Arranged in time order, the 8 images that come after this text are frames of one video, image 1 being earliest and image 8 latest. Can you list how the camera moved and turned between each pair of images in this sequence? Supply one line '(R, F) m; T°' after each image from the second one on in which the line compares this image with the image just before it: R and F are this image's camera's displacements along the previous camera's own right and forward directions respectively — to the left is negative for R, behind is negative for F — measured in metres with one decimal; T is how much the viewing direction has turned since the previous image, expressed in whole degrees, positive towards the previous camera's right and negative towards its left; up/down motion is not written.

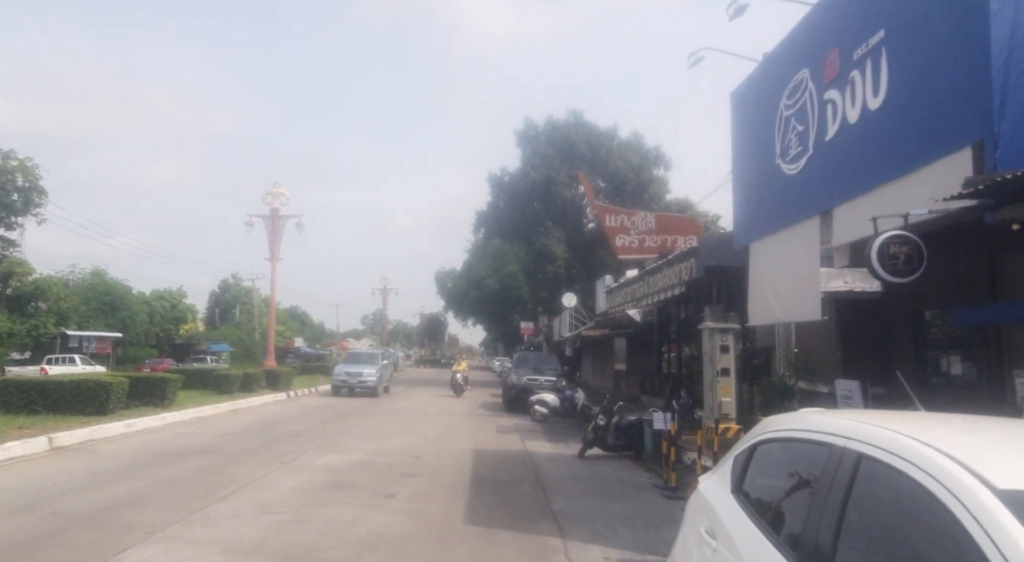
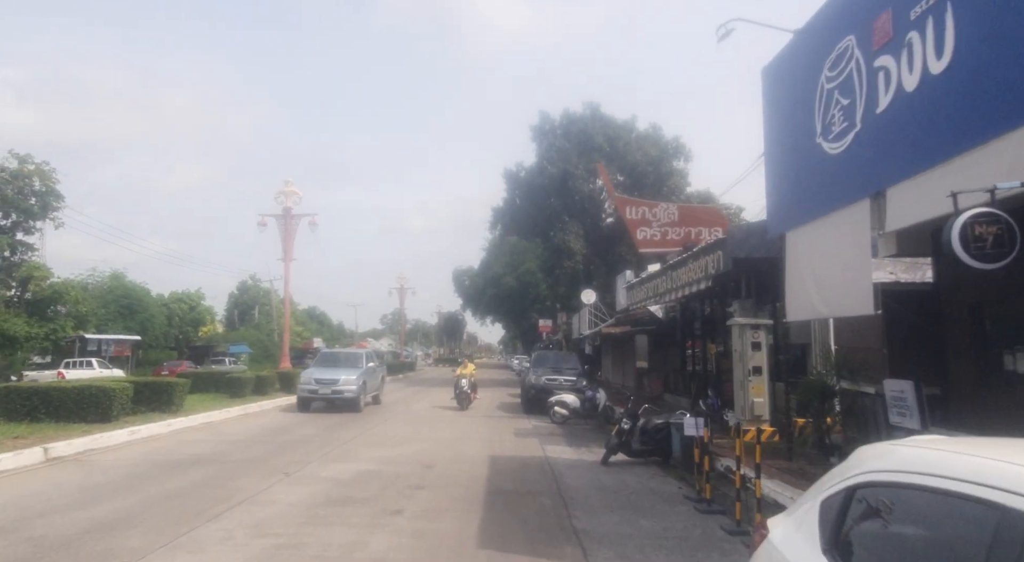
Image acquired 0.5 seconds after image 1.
(0.0, +0.8) m; -1°
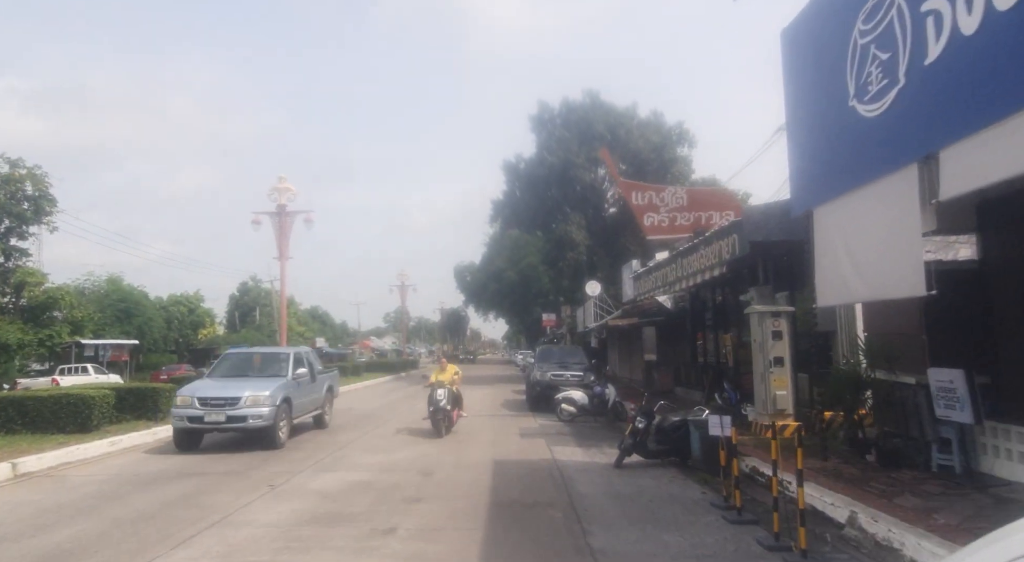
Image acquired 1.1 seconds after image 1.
(0.0, +0.9) m; 0°
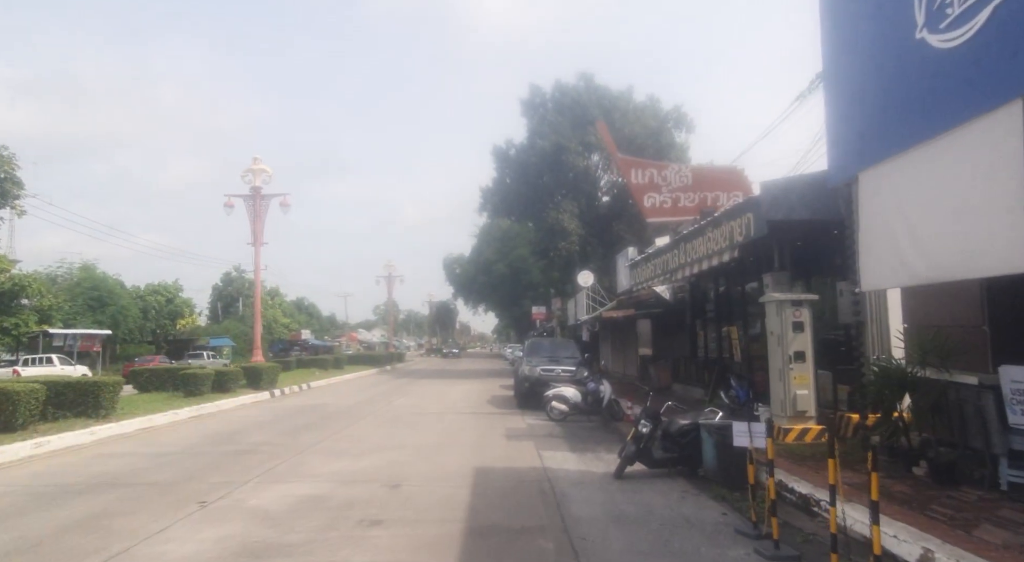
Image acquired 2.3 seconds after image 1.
(+0.1, +1.6) m; +1°
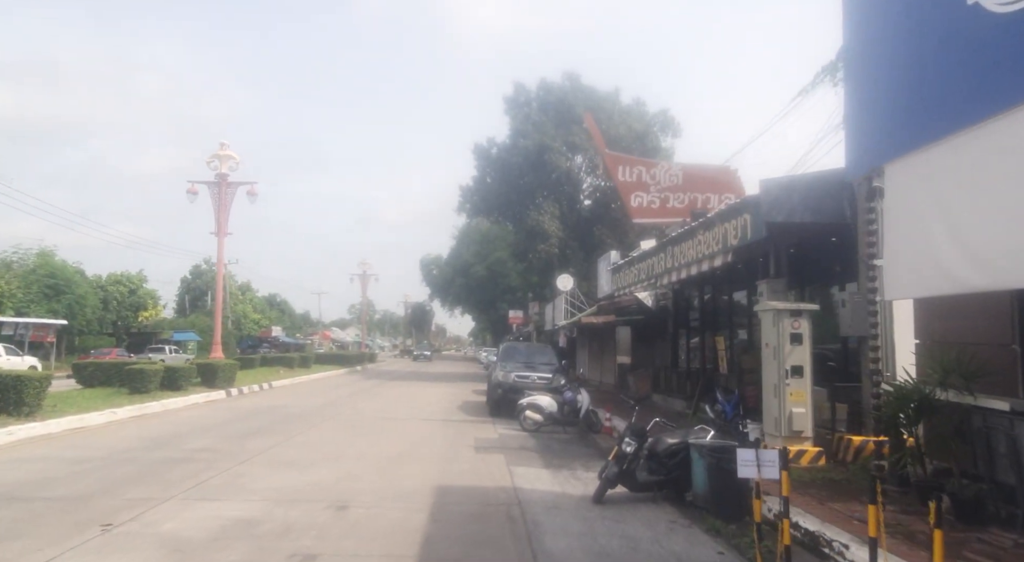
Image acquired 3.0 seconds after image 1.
(+0.1, +1.1) m; +2°
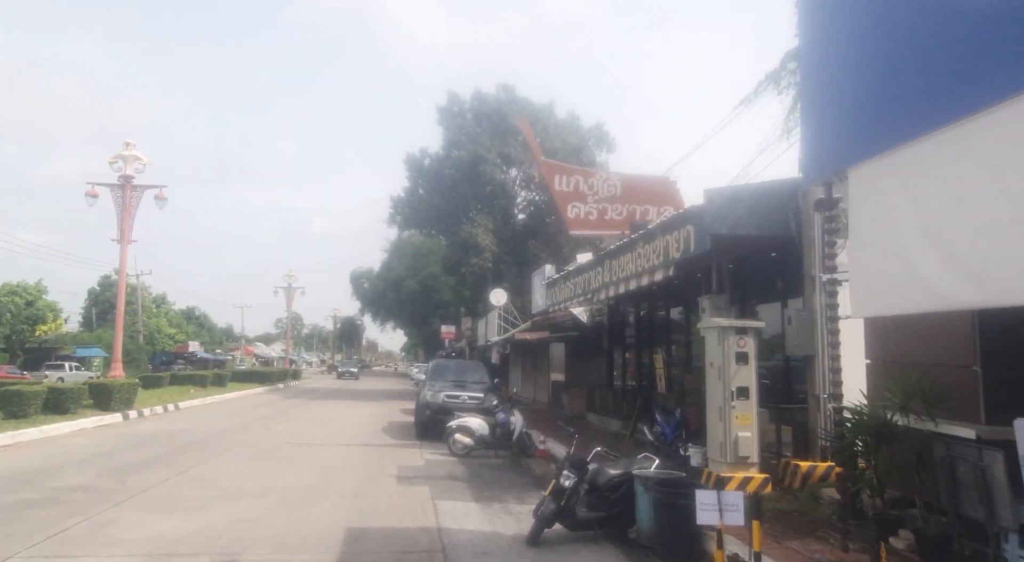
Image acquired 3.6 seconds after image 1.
(+0.1, +0.9) m; +5°
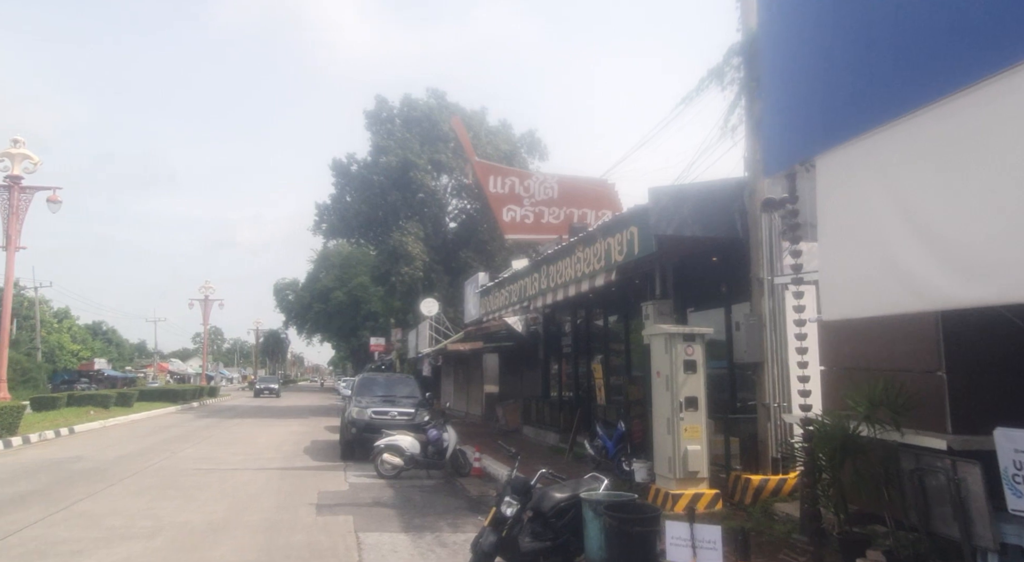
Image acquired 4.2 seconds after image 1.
(0.0, +0.8) m; +6°
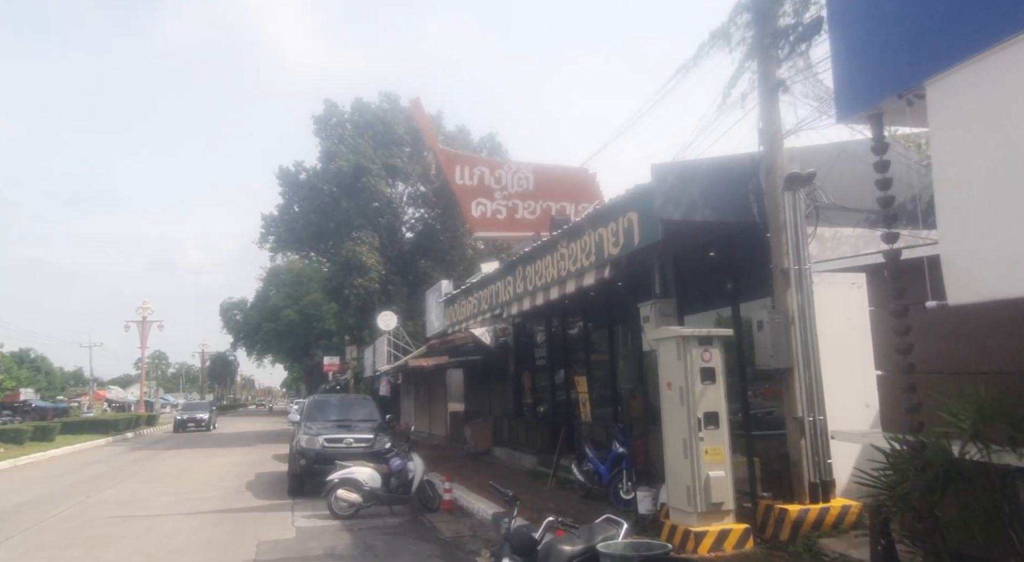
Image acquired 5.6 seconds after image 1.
(-0.3, +1.7) m; +4°
